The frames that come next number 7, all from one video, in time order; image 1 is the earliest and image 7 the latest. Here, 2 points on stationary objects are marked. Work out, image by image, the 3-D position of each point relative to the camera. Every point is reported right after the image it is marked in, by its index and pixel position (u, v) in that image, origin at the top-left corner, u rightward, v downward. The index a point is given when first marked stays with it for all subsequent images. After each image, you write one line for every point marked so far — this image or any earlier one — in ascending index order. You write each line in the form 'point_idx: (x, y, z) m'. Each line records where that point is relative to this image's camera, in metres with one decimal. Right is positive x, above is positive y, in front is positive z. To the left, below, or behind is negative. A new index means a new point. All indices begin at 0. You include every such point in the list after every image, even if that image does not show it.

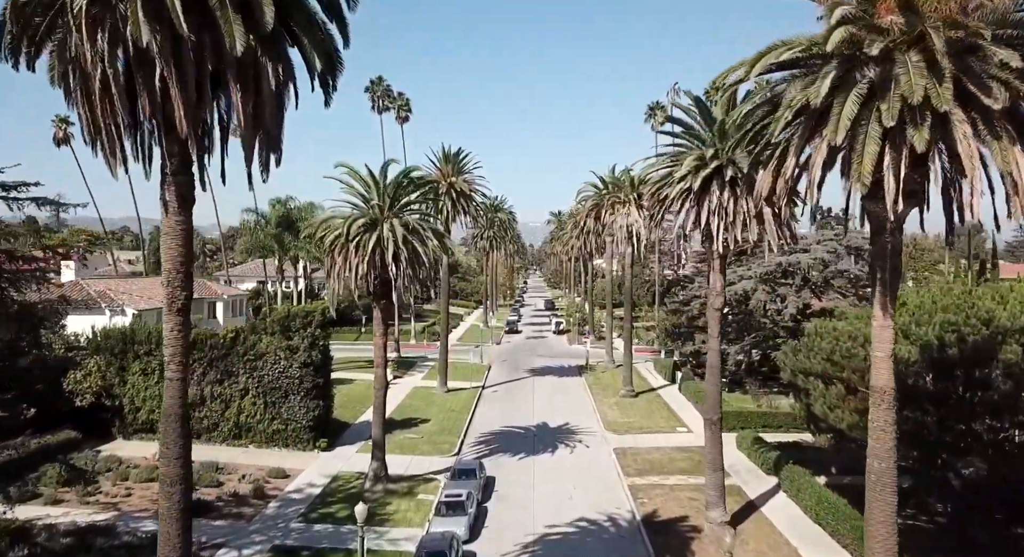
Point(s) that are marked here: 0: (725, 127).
0: (+5.6, +4.0, +18.5) m
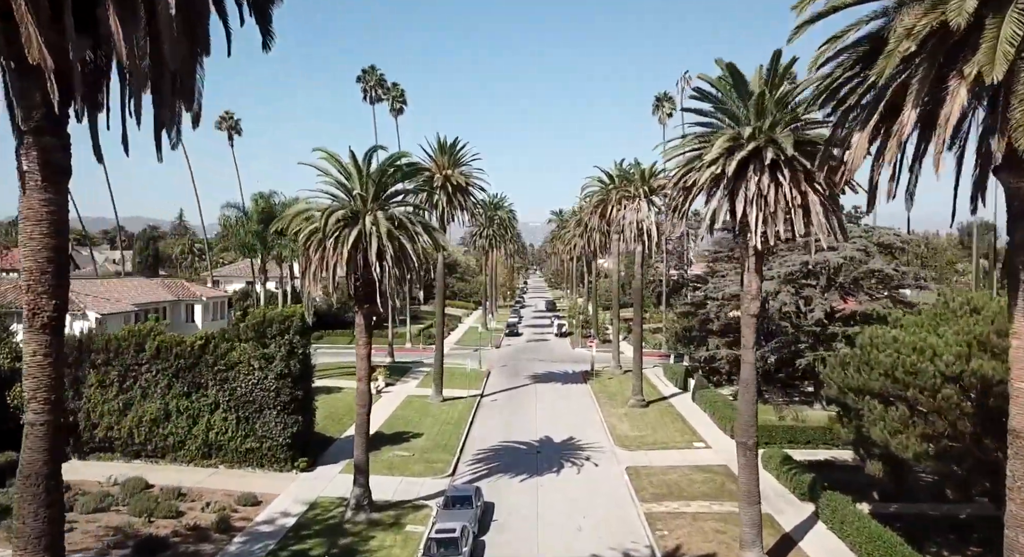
0: (+5.7, +4.0, +15.7) m
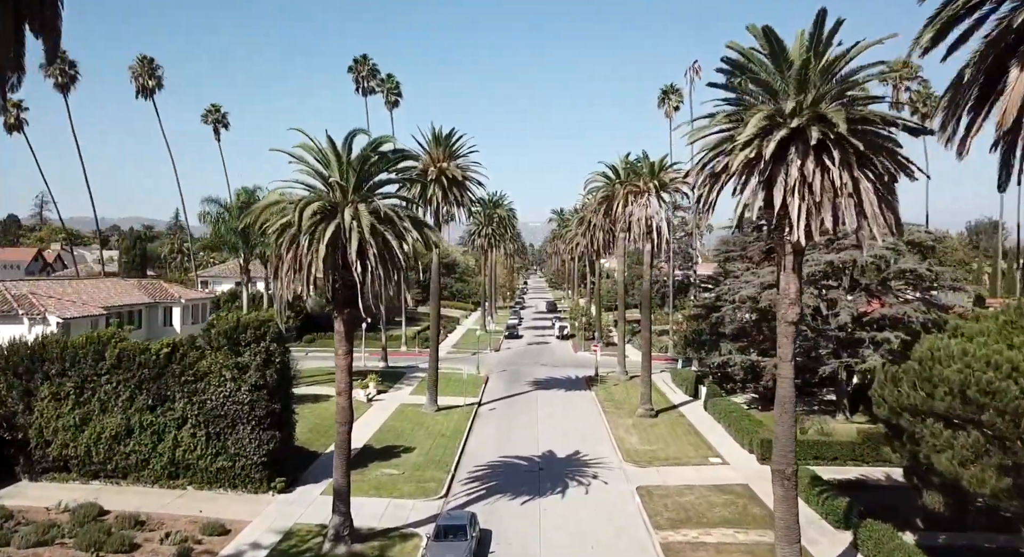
0: (+5.7, +3.9, +13.3) m
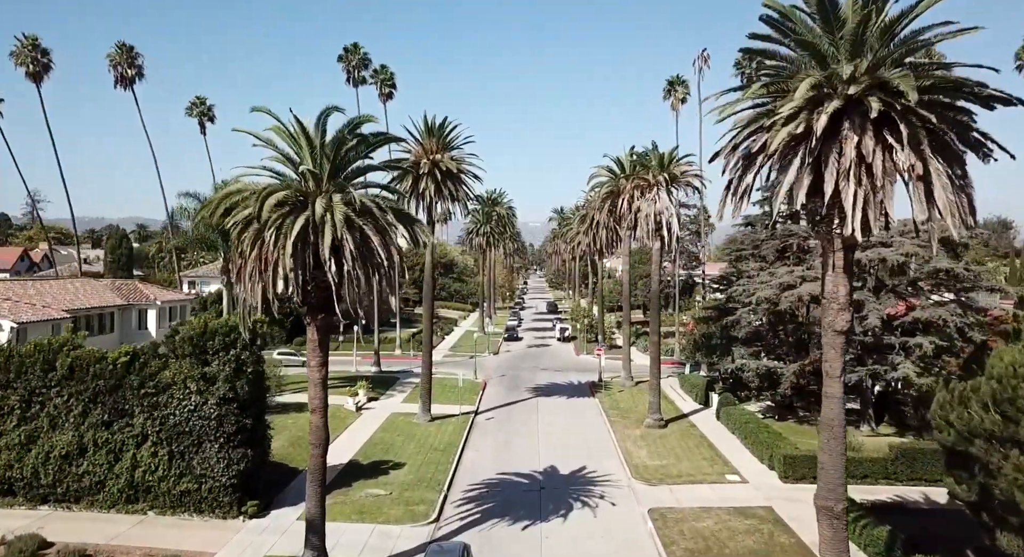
0: (+5.6, +3.9, +11.1) m
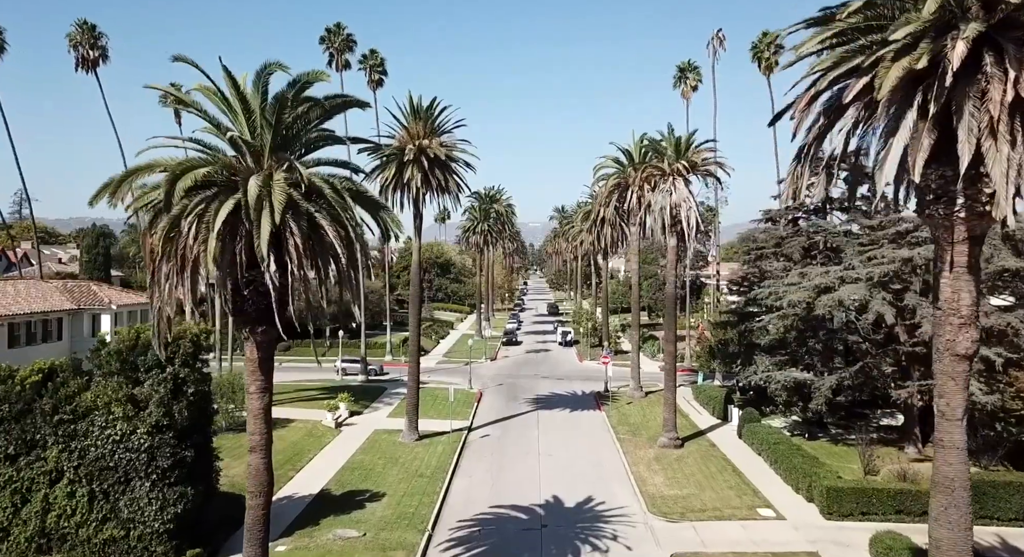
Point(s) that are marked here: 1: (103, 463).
0: (+5.5, +3.9, +7.6) m
1: (-9.4, -4.2, +16.0) m
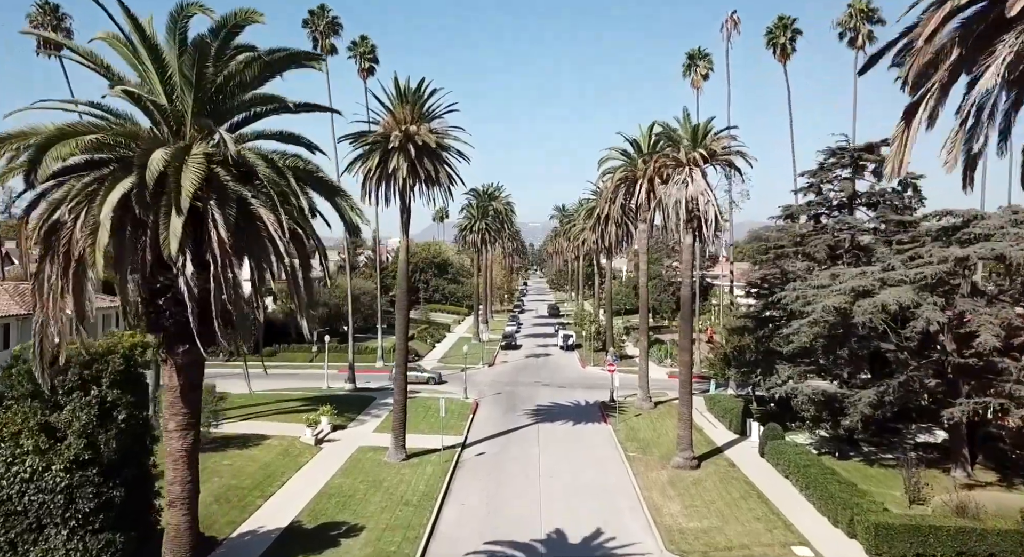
0: (+5.4, +3.8, +4.7) m
1: (-9.5, -4.3, +13.2) m
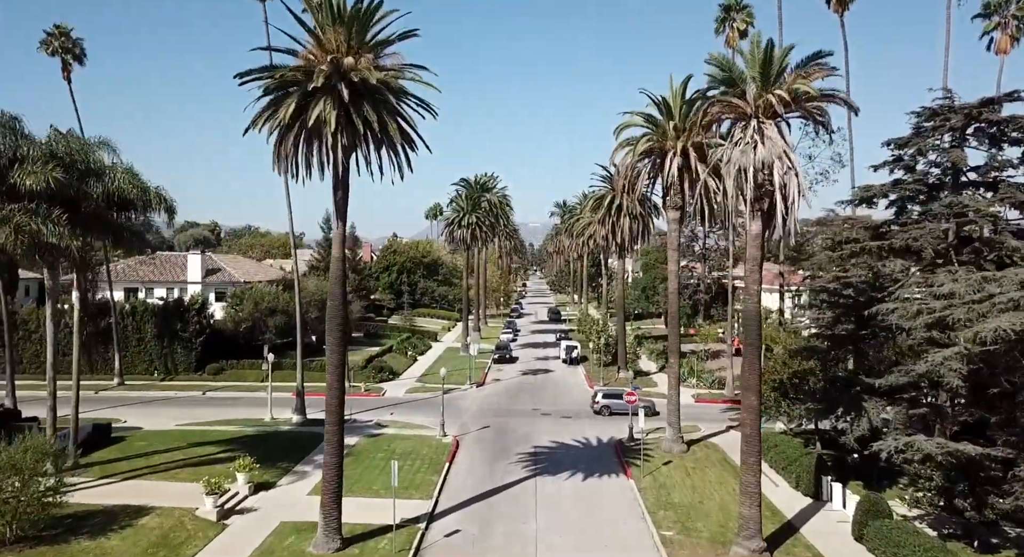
0: (+5.0, +3.7, -3.5) m
1: (-9.8, -4.4, +5.0) m
